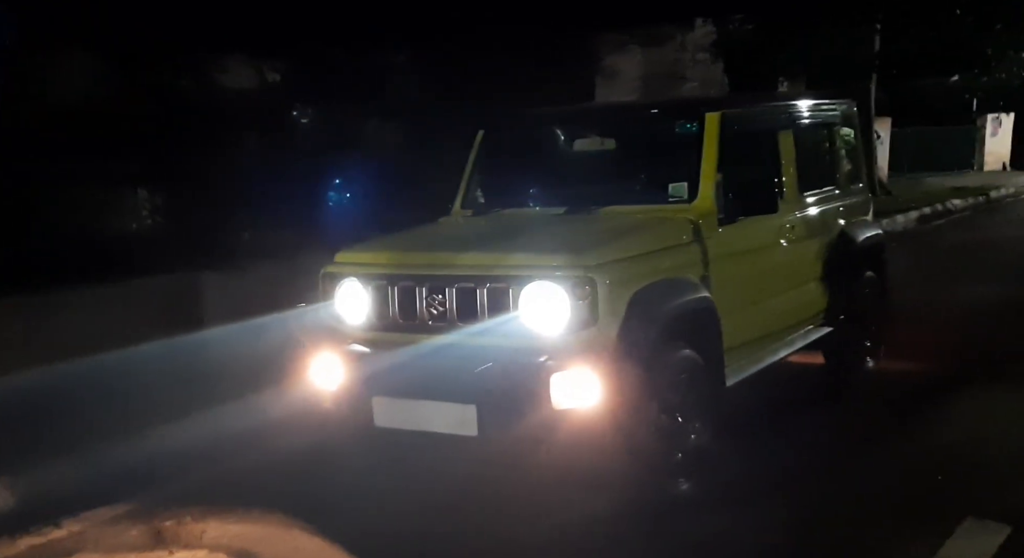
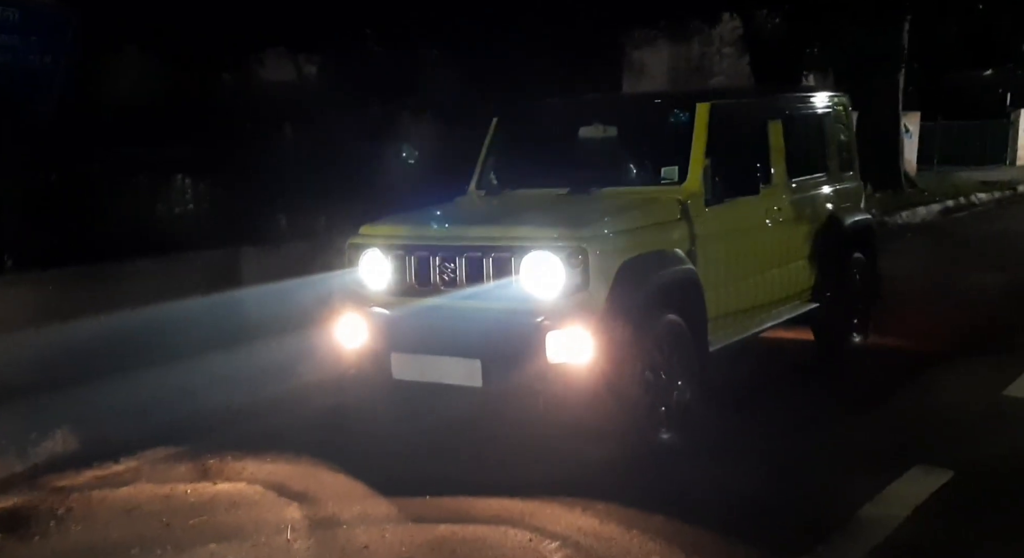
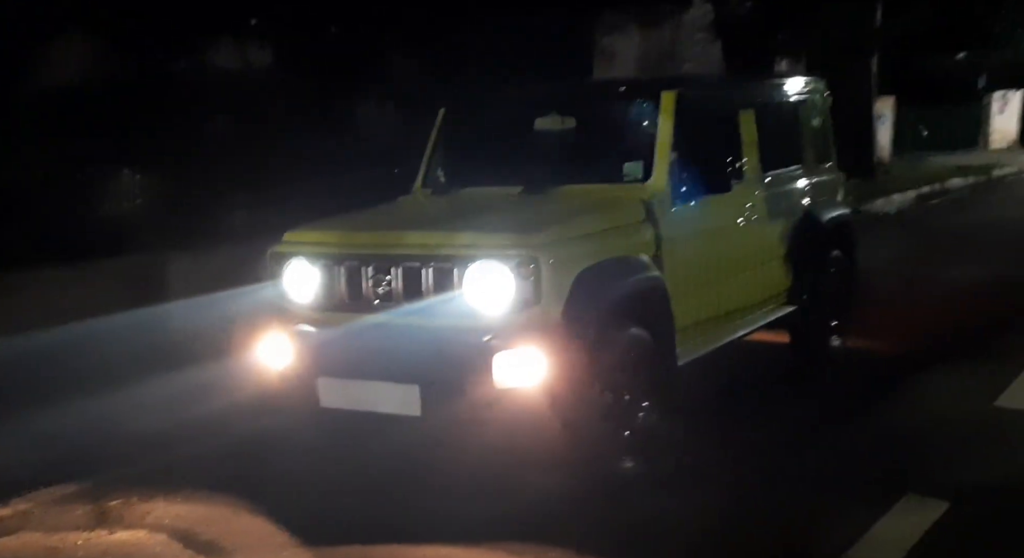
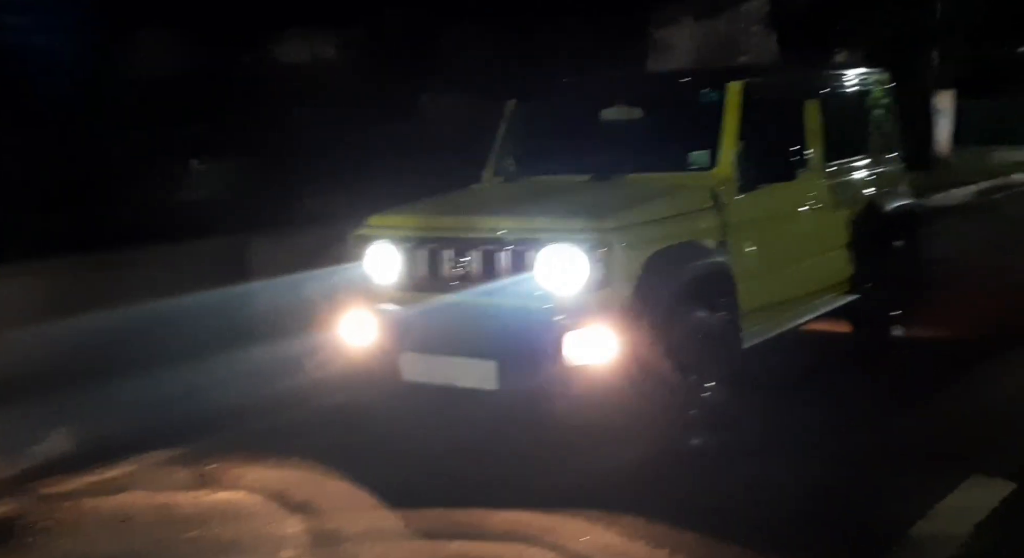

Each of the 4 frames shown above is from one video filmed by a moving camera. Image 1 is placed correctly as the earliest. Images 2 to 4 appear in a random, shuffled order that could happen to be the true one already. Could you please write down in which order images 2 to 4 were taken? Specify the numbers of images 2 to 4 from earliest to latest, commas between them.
2, 4, 3
